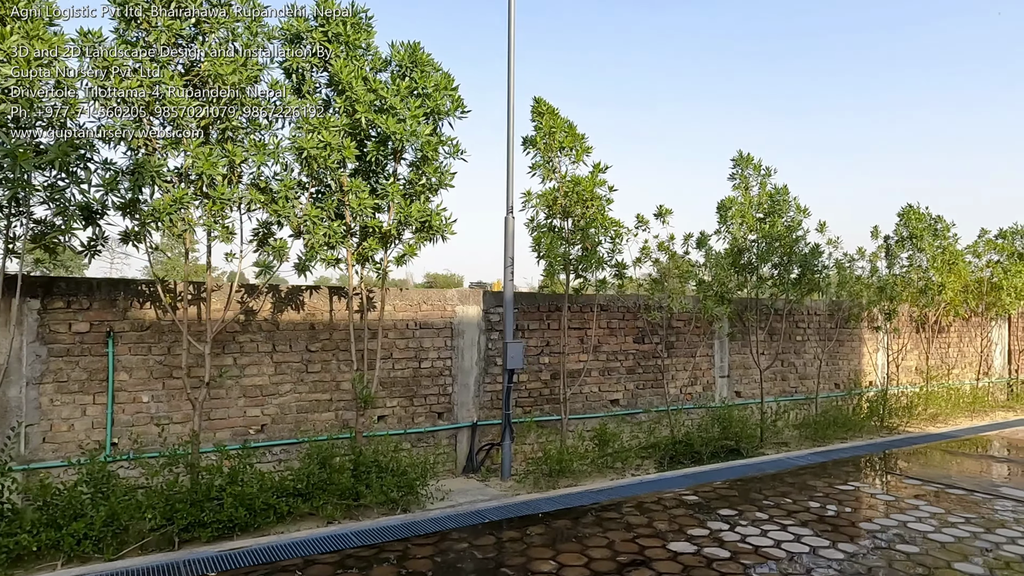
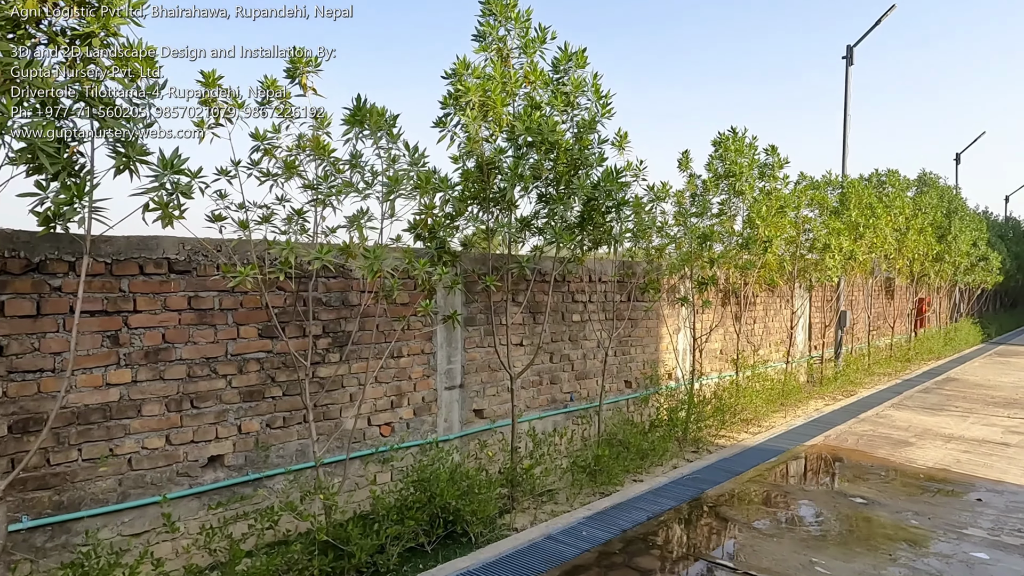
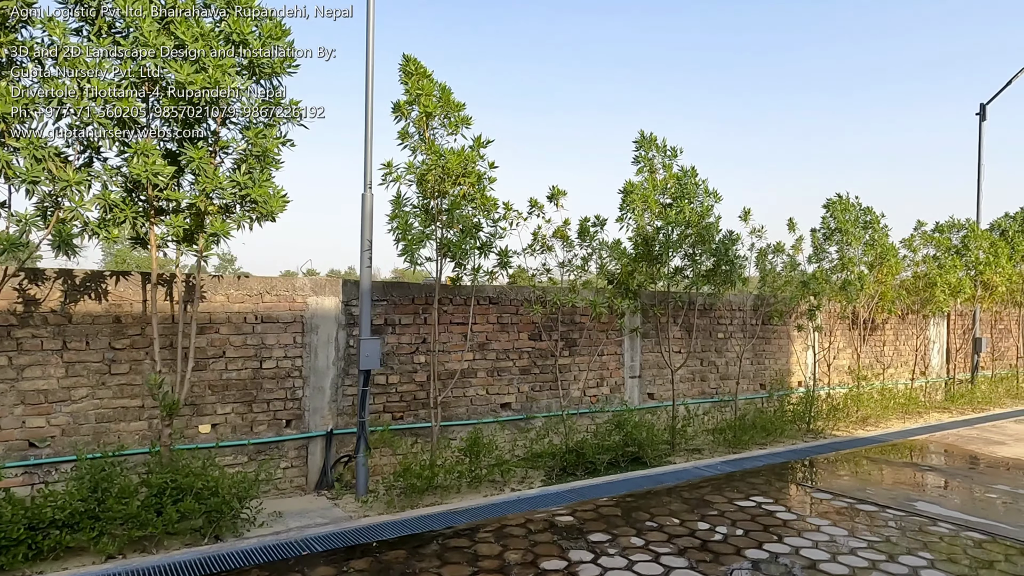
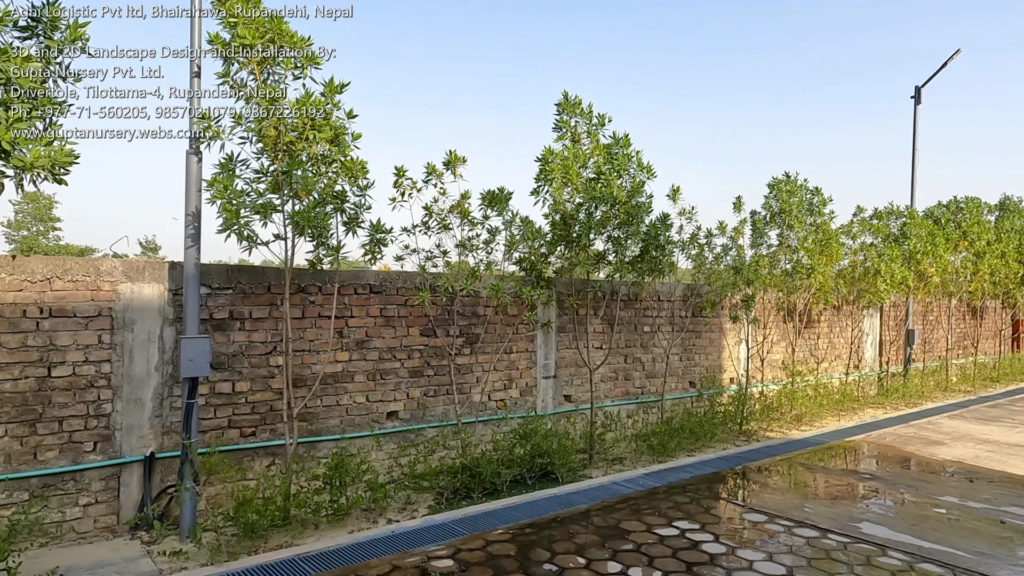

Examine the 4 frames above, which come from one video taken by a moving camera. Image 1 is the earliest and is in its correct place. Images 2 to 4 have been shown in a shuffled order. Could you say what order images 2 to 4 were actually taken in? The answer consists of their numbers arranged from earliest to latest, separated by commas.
3, 4, 2
